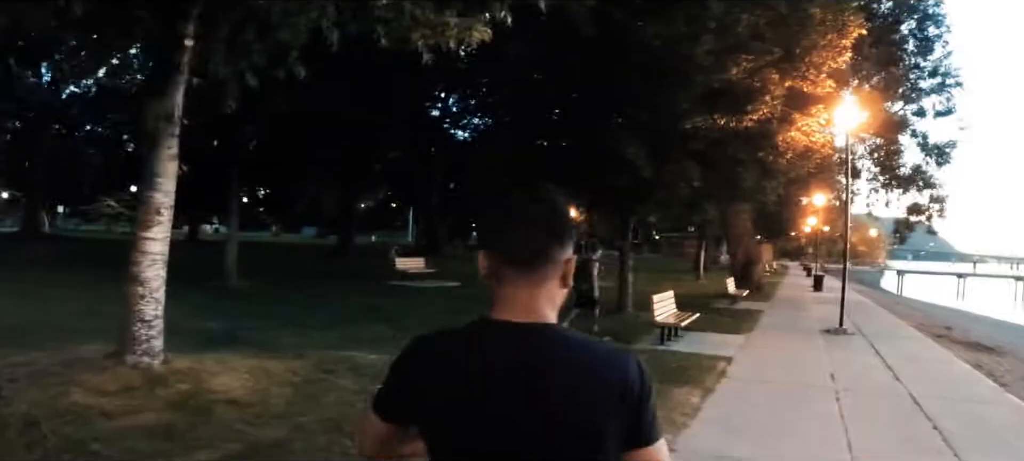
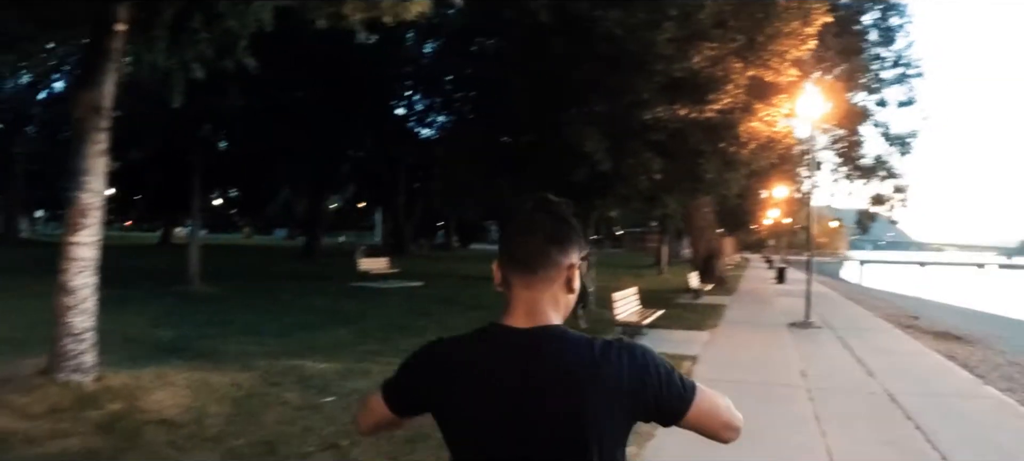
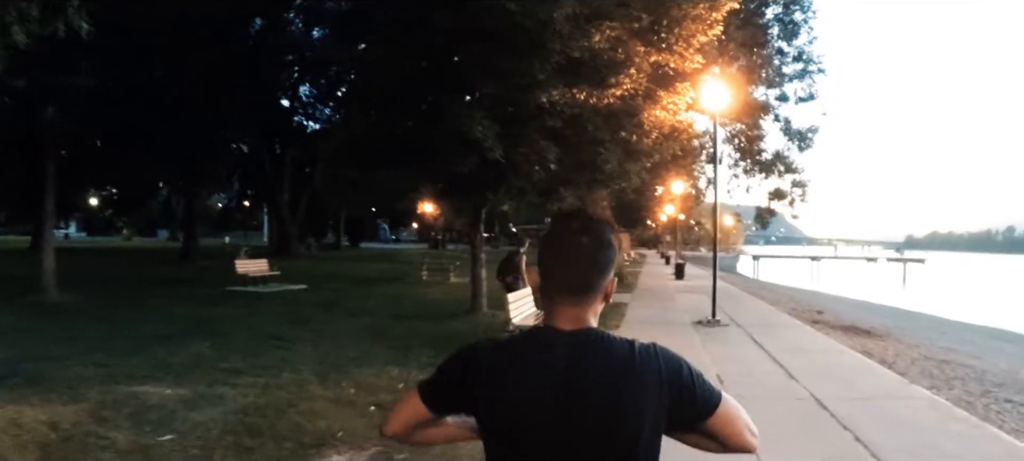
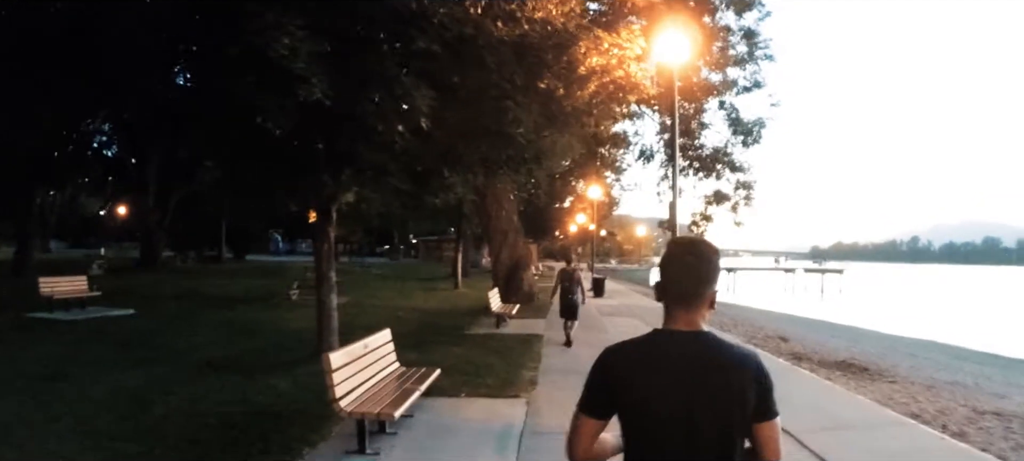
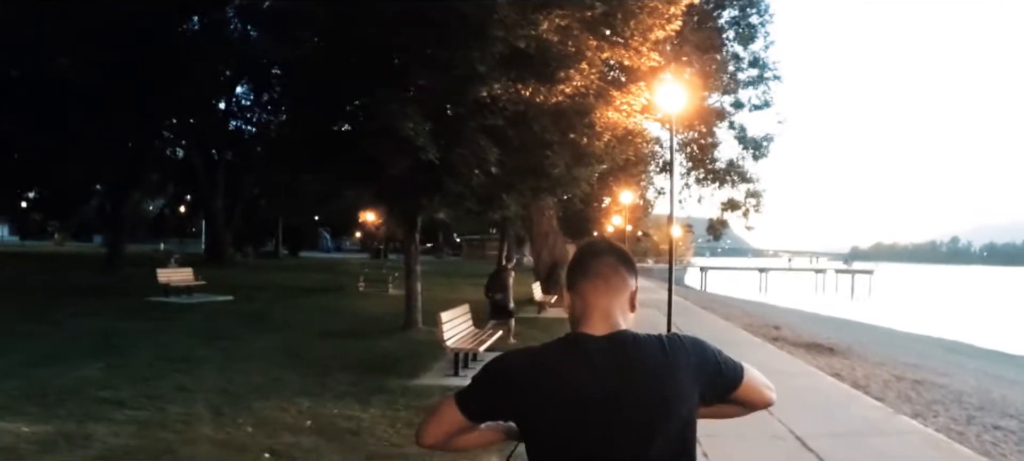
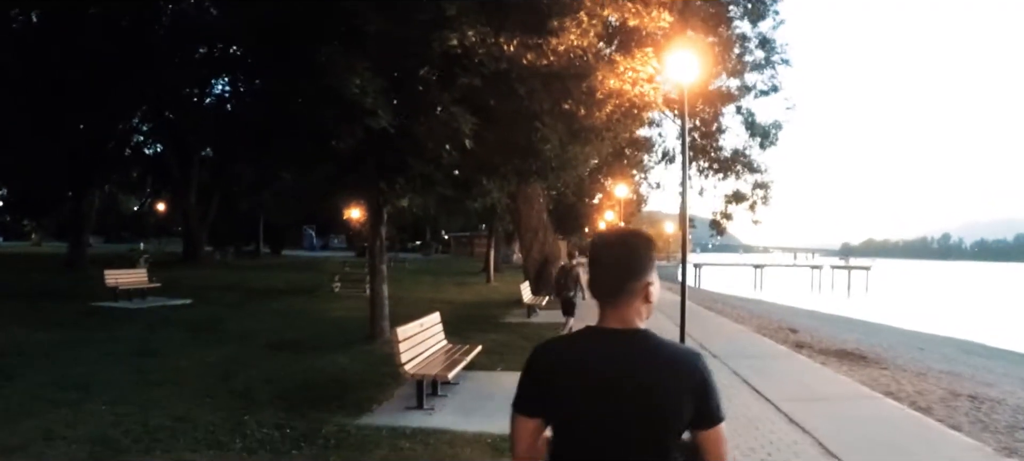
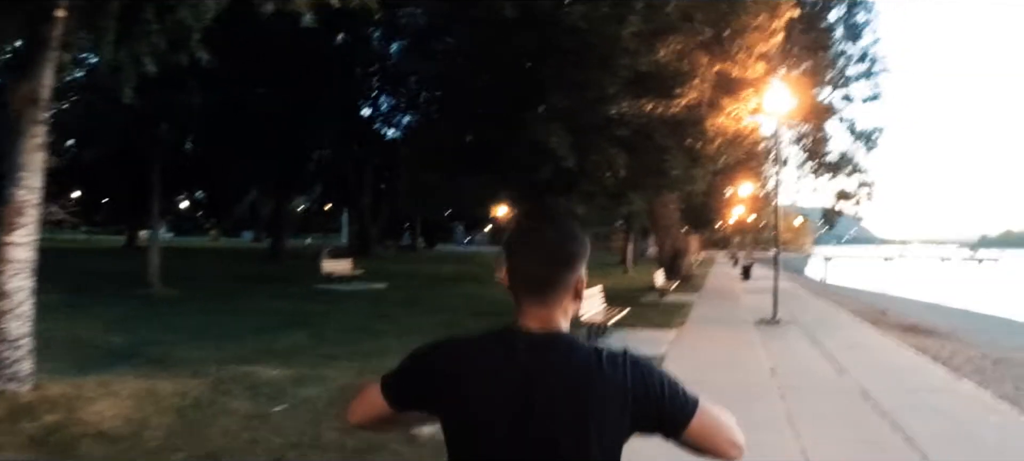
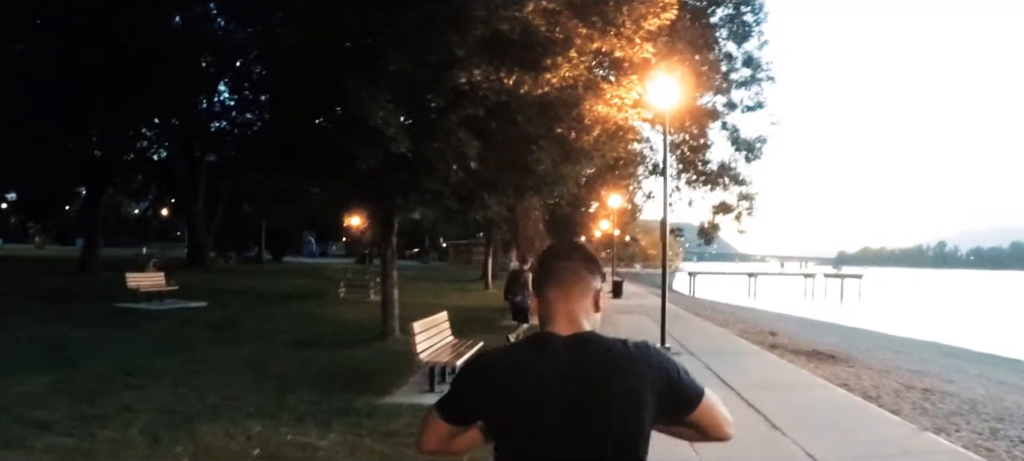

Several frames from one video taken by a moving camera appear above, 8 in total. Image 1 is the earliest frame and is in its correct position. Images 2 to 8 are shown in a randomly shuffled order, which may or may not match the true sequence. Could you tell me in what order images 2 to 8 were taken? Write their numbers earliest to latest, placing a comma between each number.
2, 7, 3, 5, 8, 6, 4
